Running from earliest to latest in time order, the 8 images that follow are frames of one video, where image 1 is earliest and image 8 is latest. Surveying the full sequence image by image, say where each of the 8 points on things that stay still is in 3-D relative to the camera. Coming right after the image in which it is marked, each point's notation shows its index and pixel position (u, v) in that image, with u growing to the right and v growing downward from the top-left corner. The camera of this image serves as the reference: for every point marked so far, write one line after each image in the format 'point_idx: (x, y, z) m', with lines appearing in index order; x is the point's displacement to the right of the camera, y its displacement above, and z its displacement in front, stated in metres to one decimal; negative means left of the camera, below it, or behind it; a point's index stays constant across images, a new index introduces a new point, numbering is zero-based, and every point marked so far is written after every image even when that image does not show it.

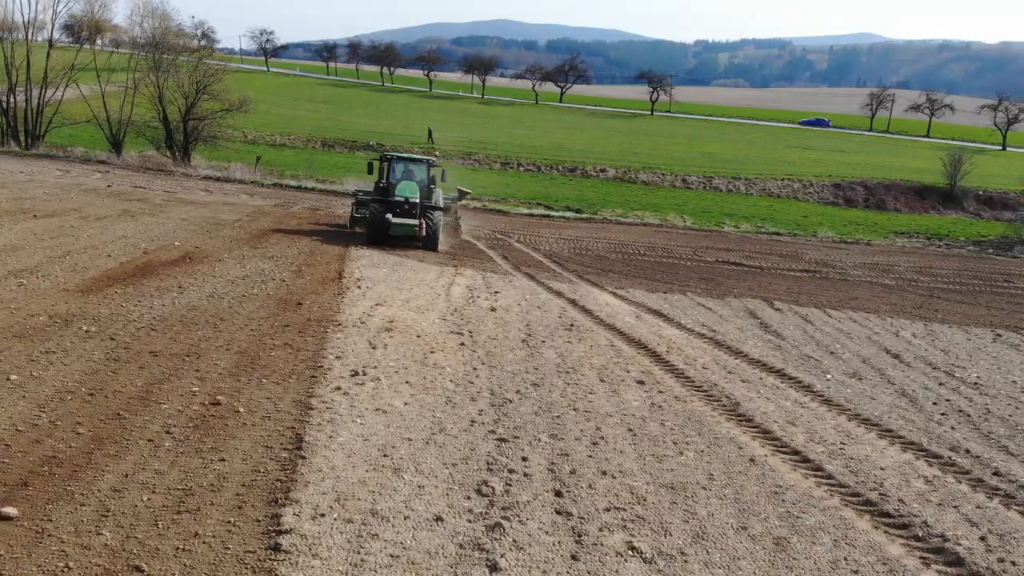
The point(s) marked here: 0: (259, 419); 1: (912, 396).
0: (-2.3, -1.2, +7.8) m
1: (+5.3, -1.4, +11.1) m
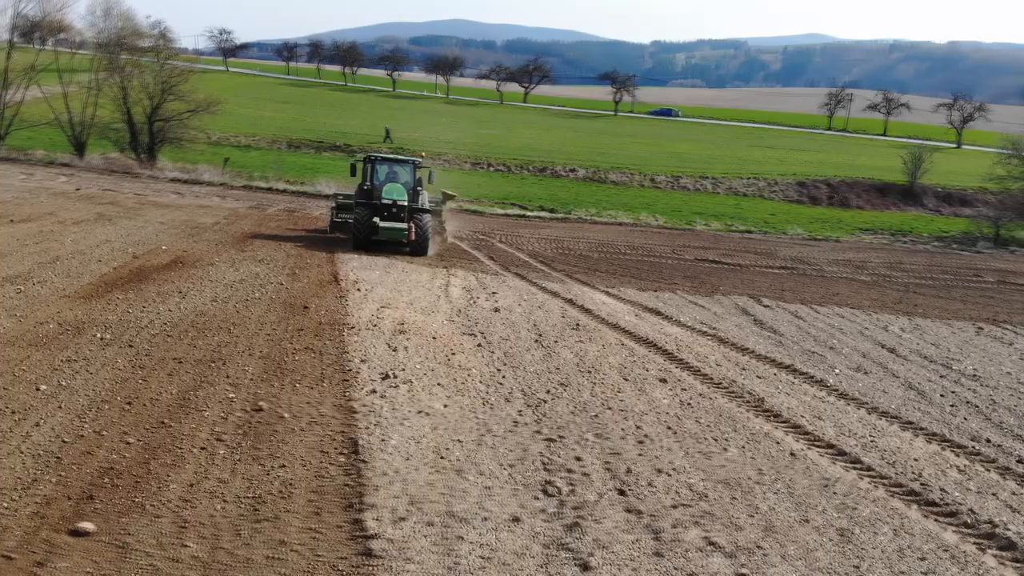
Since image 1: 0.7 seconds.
0: (-1.8, -1.2, +7.8) m
1: (+5.5, -1.3, +11.4) m
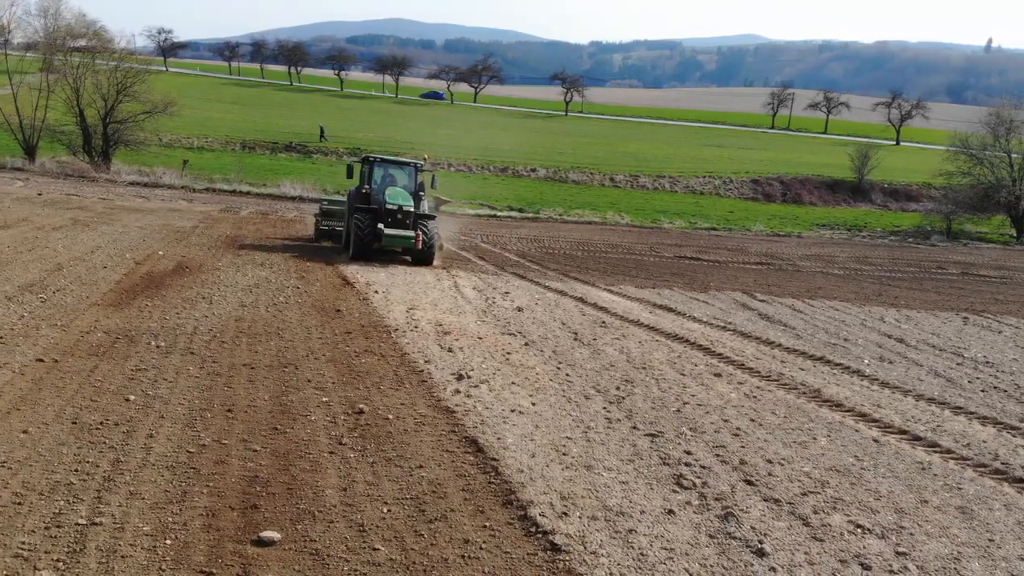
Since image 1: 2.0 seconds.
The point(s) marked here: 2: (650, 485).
0: (-0.9, -1.3, +7.8) m
1: (+6.2, -1.2, +12.0) m
2: (+1.1, -1.6, +6.6) m
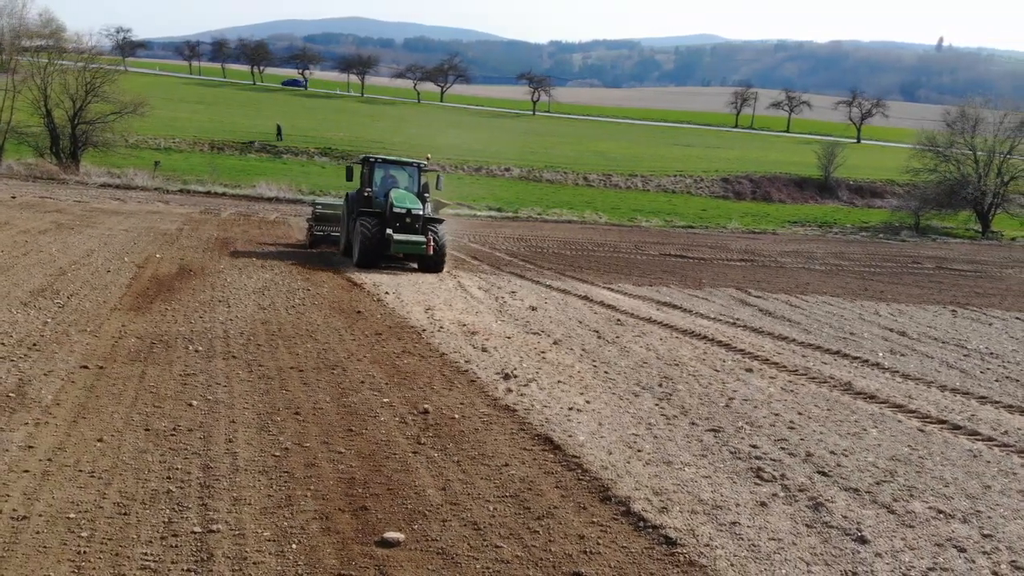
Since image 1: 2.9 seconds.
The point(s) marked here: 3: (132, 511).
0: (-0.2, -1.3, +7.8) m
1: (+6.6, -1.1, +12.4) m
2: (+1.8, -1.5, +6.8) m
3: (-2.5, -1.5, +5.5) m
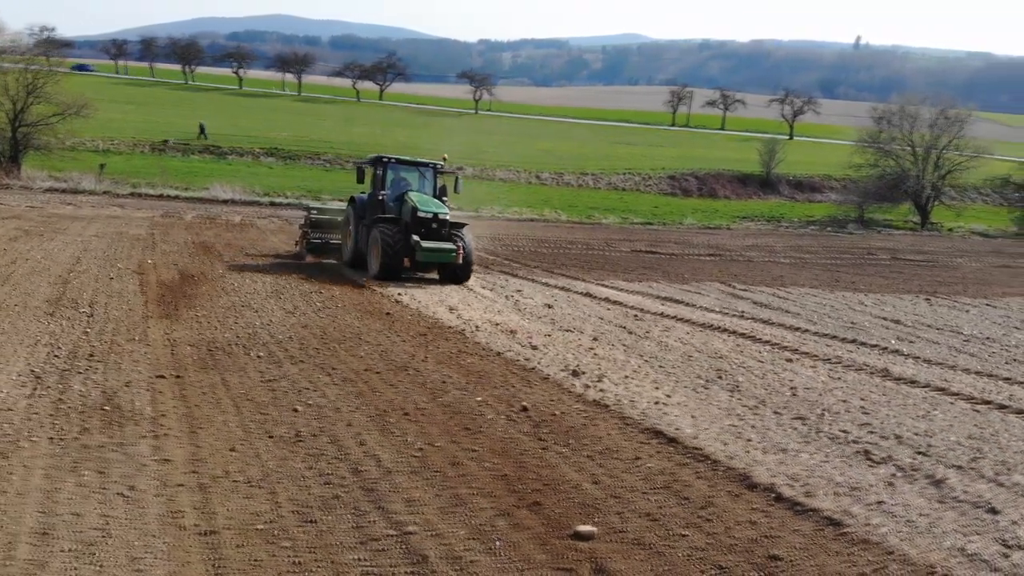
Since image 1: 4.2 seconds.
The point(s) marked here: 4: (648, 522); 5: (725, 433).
0: (+0.7, -1.2, +8.0) m
1: (+7.1, -1.0, +13.1) m
2: (+2.9, -1.5, +7.1) m
3: (-1.3, -1.5, +5.5) m
4: (+0.9, -1.6, +5.7) m
5: (+1.9, -1.3, +7.8) m
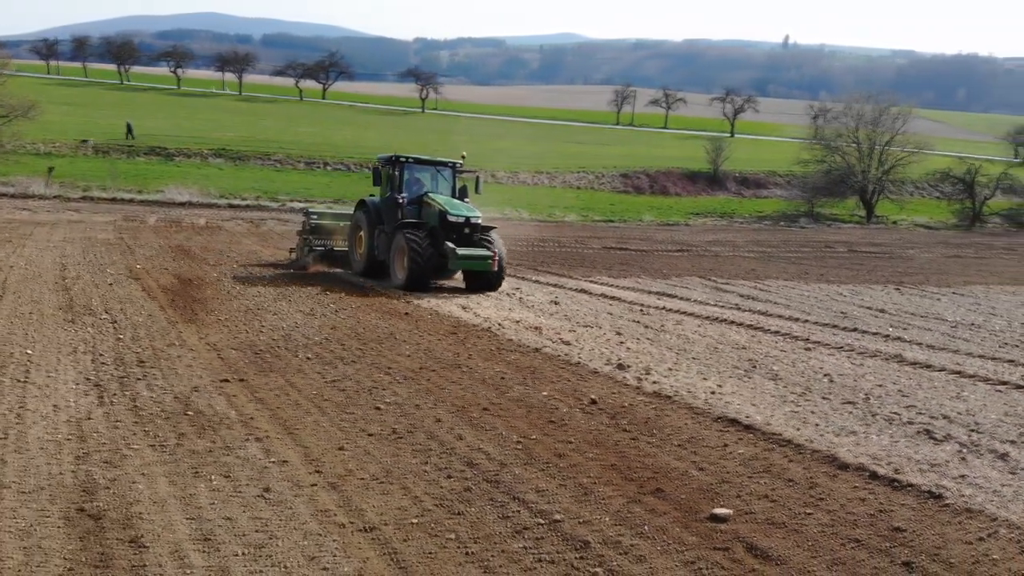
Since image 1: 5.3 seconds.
0: (+1.4, -1.2, +8.3) m
1: (+7.4, -0.8, +13.9) m
2: (+3.6, -1.4, +7.6) m
3: (-0.3, -1.5, +5.6) m
4: (+1.8, -1.5, +6.0) m
5: (+2.7, -1.3, +8.1) m
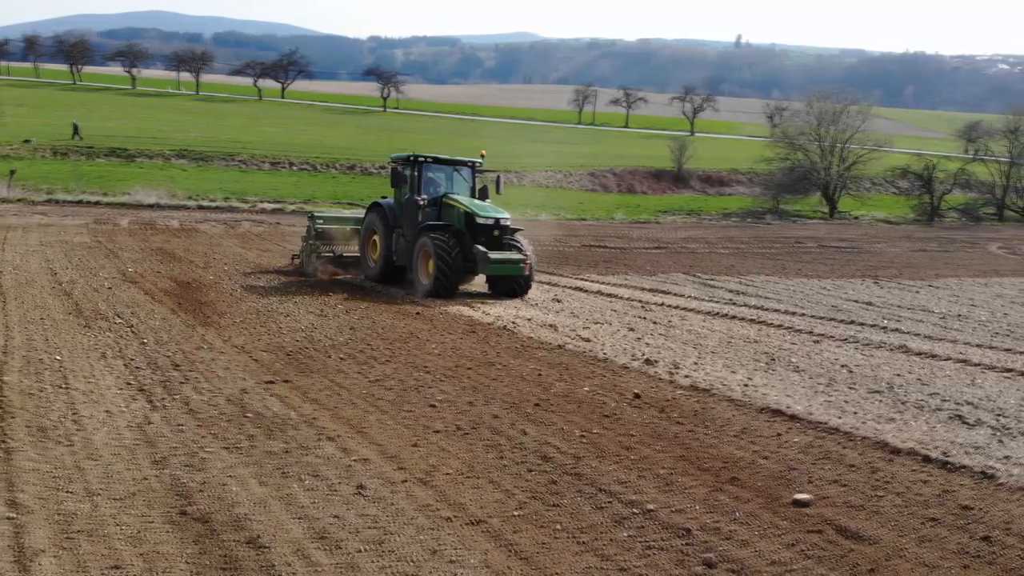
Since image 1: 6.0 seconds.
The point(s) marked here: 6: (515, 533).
0: (+1.9, -1.2, +8.5) m
1: (+7.5, -0.7, +14.5) m
2: (+4.2, -1.3, +8.0) m
3: (+0.3, -1.5, +5.8) m
4: (+2.4, -1.5, +6.2) m
5: (+3.1, -1.2, +8.4) m
6: (0.0, -1.5, +5.3) m
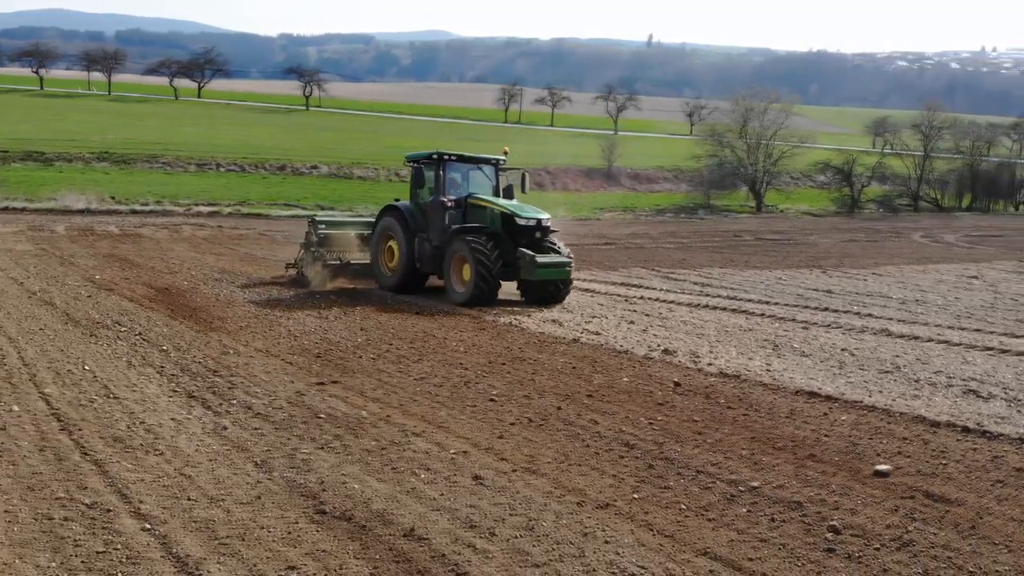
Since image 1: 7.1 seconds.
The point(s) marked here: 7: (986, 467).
0: (+2.4, -1.1, +9.0) m
1: (+7.4, -0.4, +15.5) m
2: (+4.7, -1.2, +8.7) m
3: (+1.1, -1.4, +6.1) m
4: (+3.2, -1.4, +6.8) m
5: (+3.6, -1.1, +9.0) m
6: (+0.9, -1.5, +5.6) m
7: (+3.7, -1.4, +6.6) m
